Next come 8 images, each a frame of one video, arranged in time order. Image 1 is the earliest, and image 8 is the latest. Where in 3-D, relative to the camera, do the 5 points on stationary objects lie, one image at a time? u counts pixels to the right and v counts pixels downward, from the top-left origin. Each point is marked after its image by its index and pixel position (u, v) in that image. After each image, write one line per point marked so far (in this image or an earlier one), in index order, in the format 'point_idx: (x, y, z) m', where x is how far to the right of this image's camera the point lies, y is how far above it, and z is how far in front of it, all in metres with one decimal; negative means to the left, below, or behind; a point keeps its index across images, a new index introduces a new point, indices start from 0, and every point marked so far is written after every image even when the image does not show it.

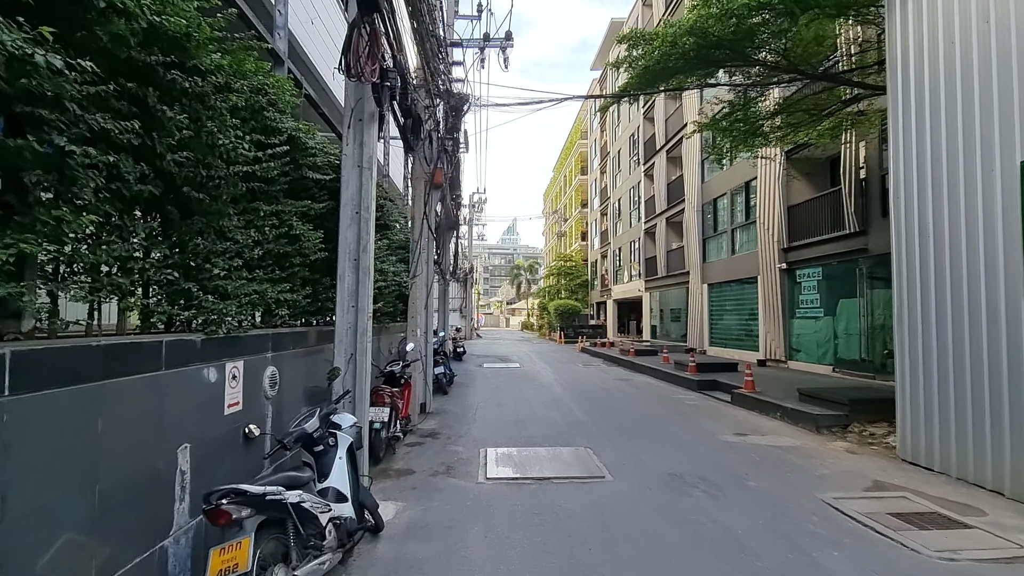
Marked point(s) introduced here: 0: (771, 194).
0: (+7.1, +2.6, +14.3) m
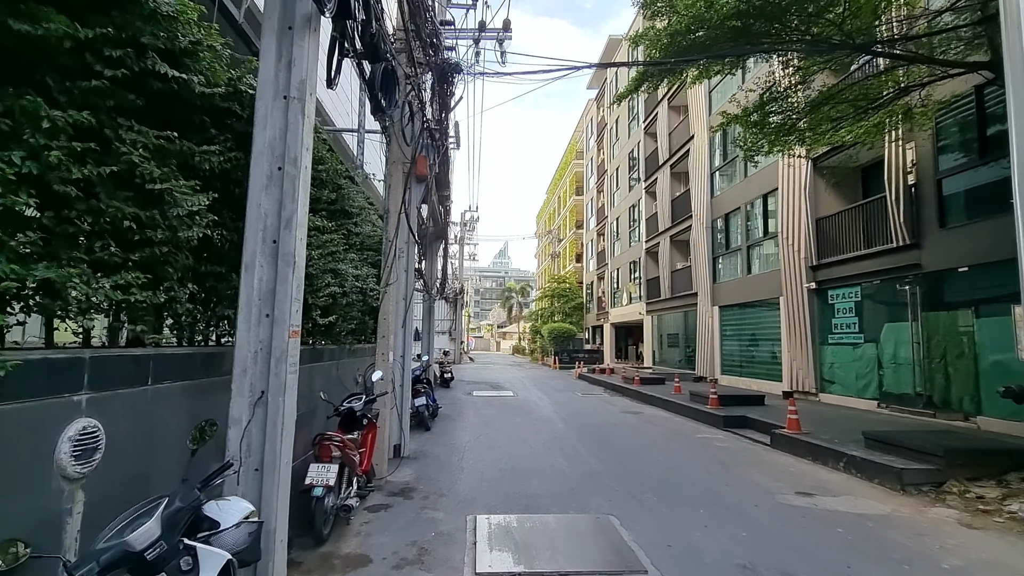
0: (+7.0, +2.0, +12.9) m
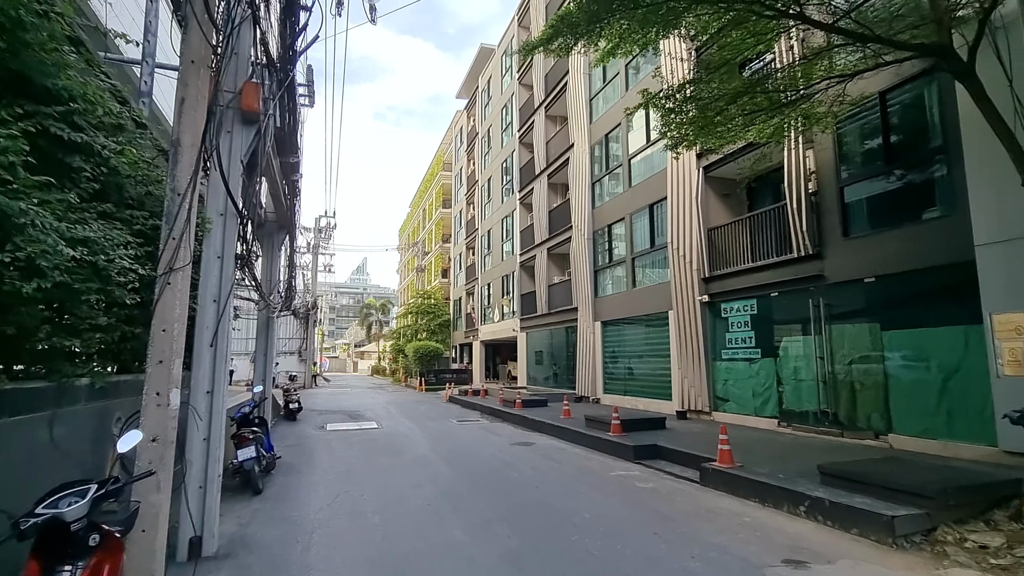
0: (+4.1, +1.7, +12.4) m
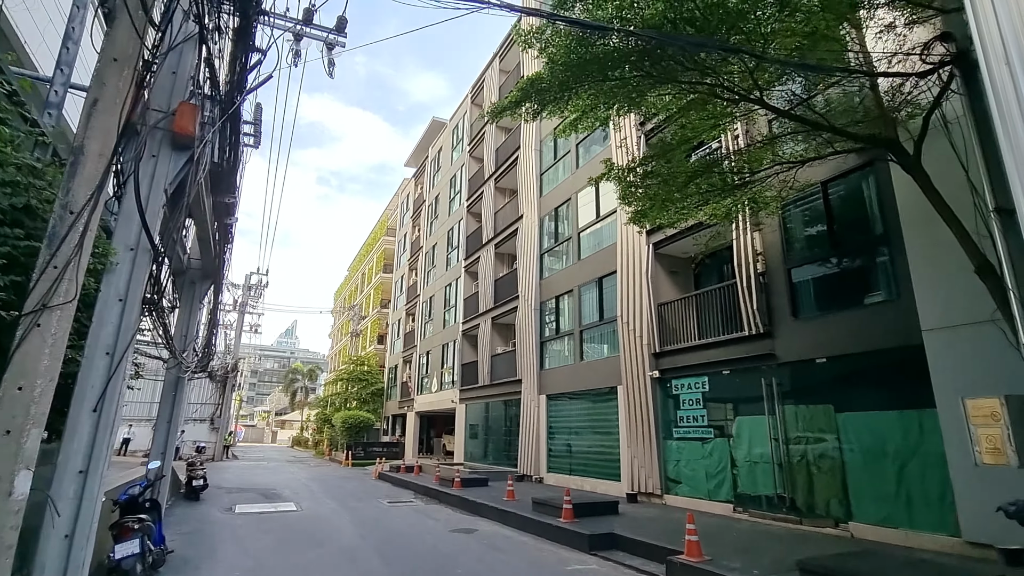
0: (+2.9, -0.1, +12.4) m
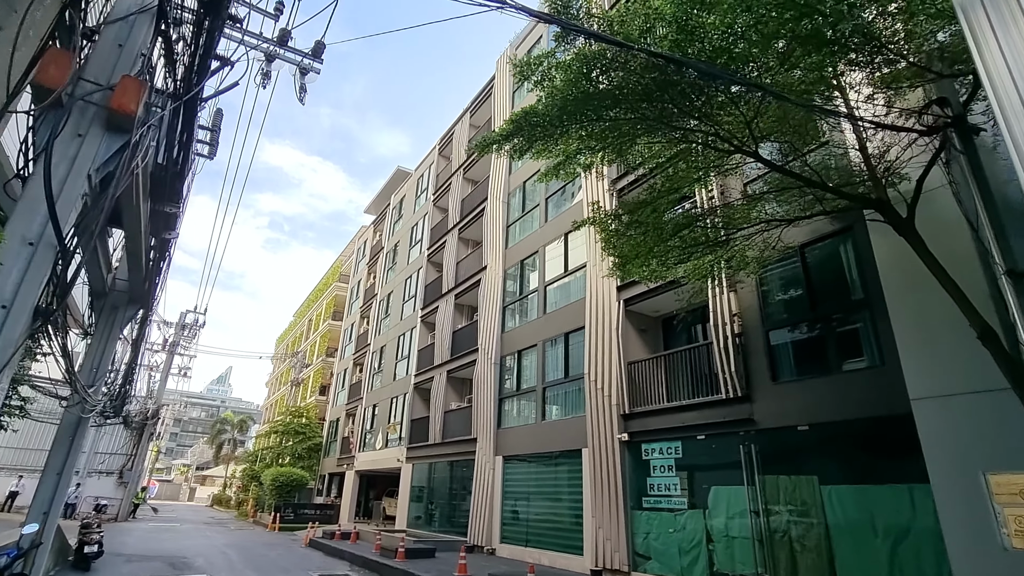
0: (+2.1, -1.4, +11.9) m
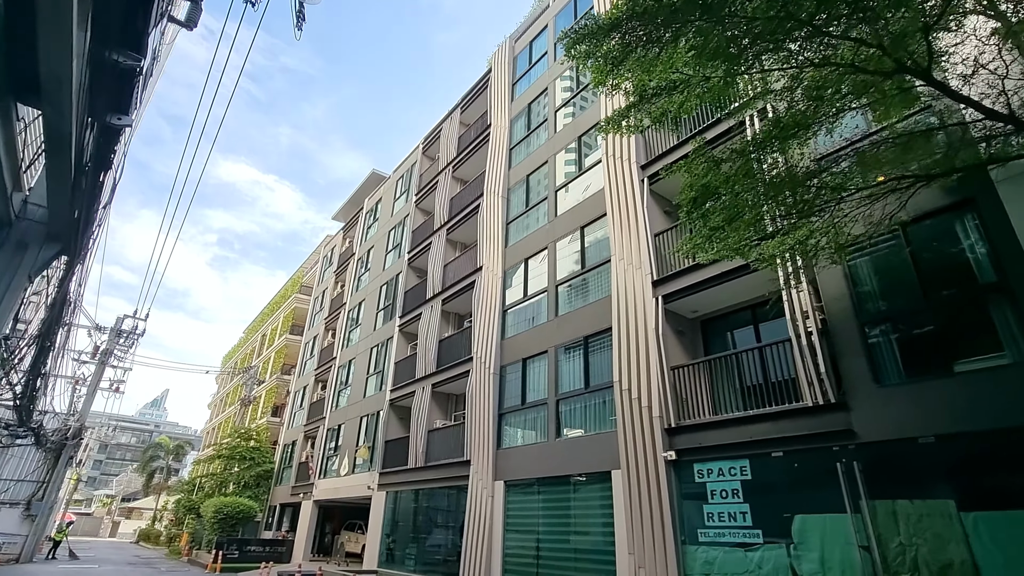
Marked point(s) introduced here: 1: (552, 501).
0: (+2.5, -1.2, +10.3) m
1: (+1.6, -4.3, +10.3) m
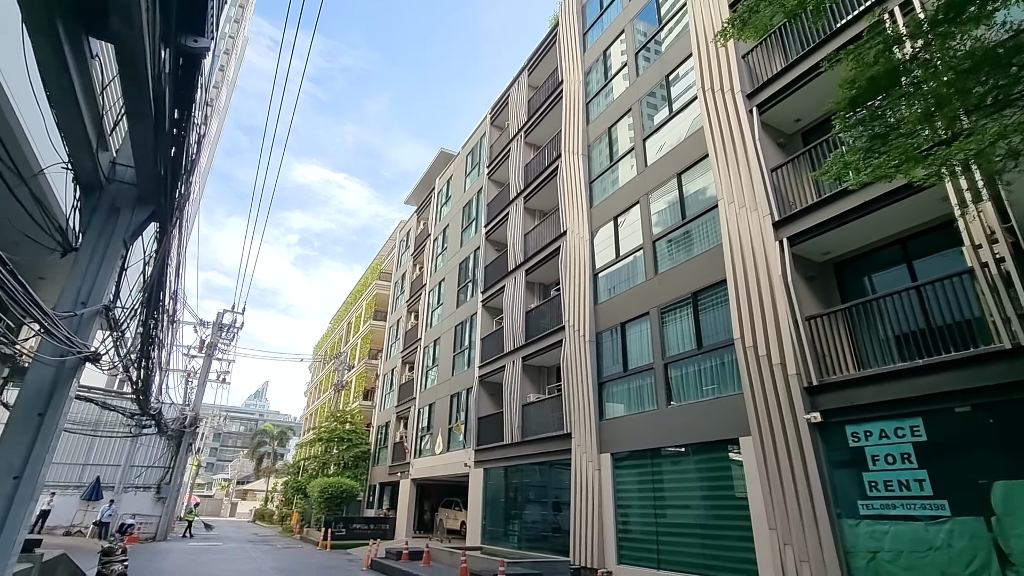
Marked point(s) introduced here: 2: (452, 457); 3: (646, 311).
0: (+4.3, -0.3, +9.1) m
1: (+3.7, -3.3, +9.3) m
2: (-2.2, -6.2, +19.2) m
3: (+3.0, -0.5, +11.8) m
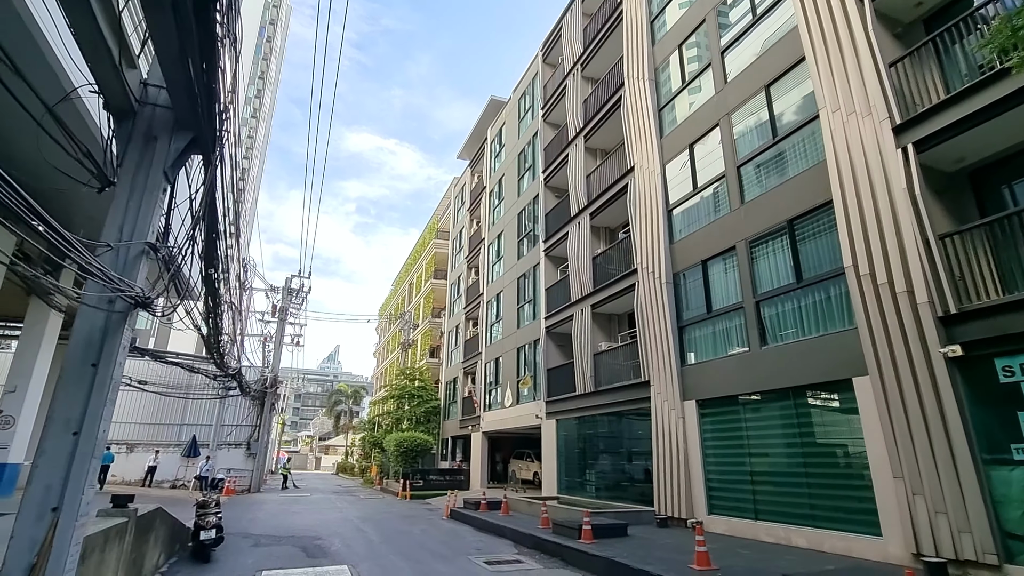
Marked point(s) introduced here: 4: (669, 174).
0: (+5.5, +1.0, +7.8) m
1: (+5.0, -2.1, +8.4) m
2: (+0.4, -4.5, +19.0) m
3: (+4.4, +0.9, +10.7) m
4: (+3.9, +2.8, +13.0) m
